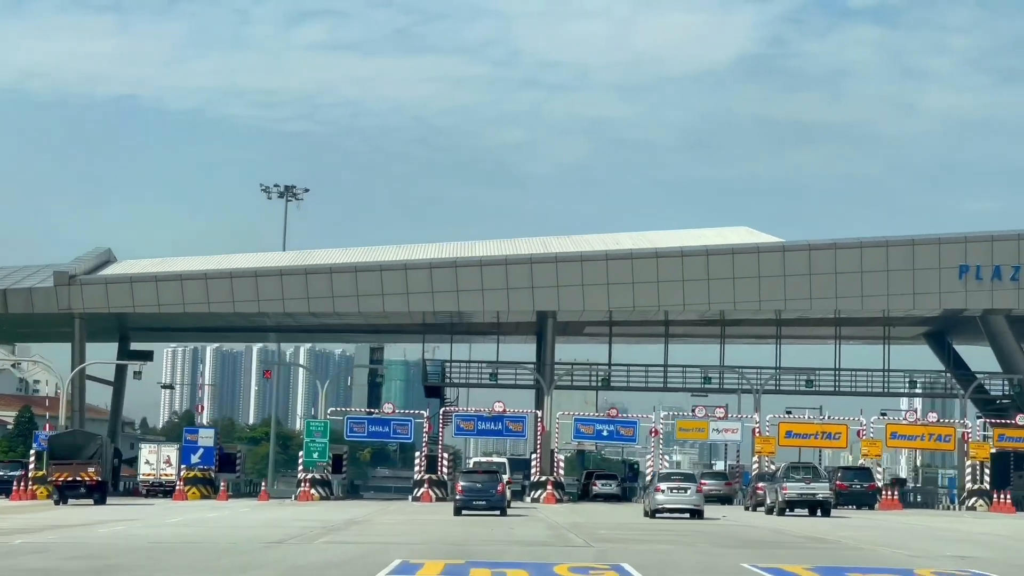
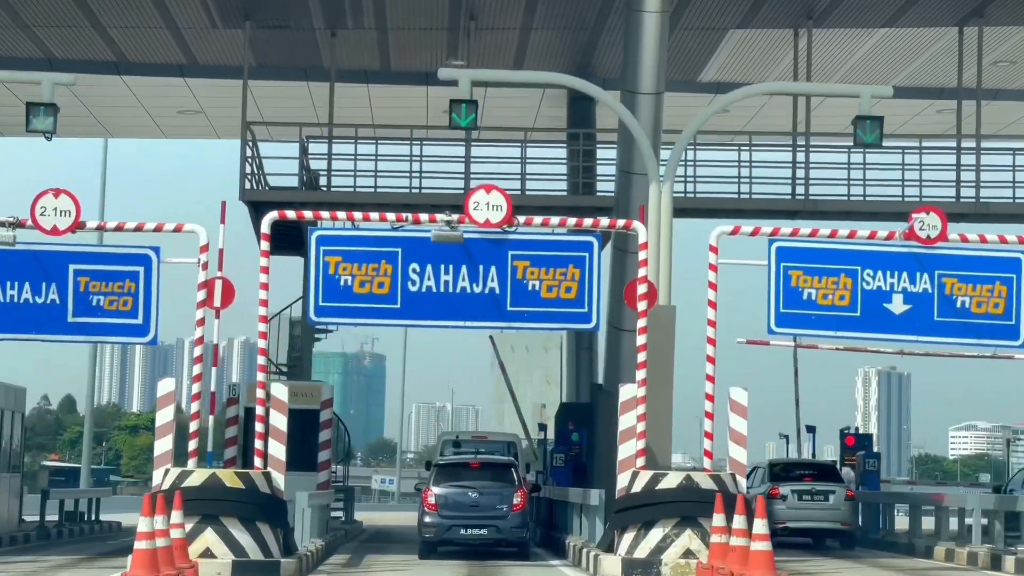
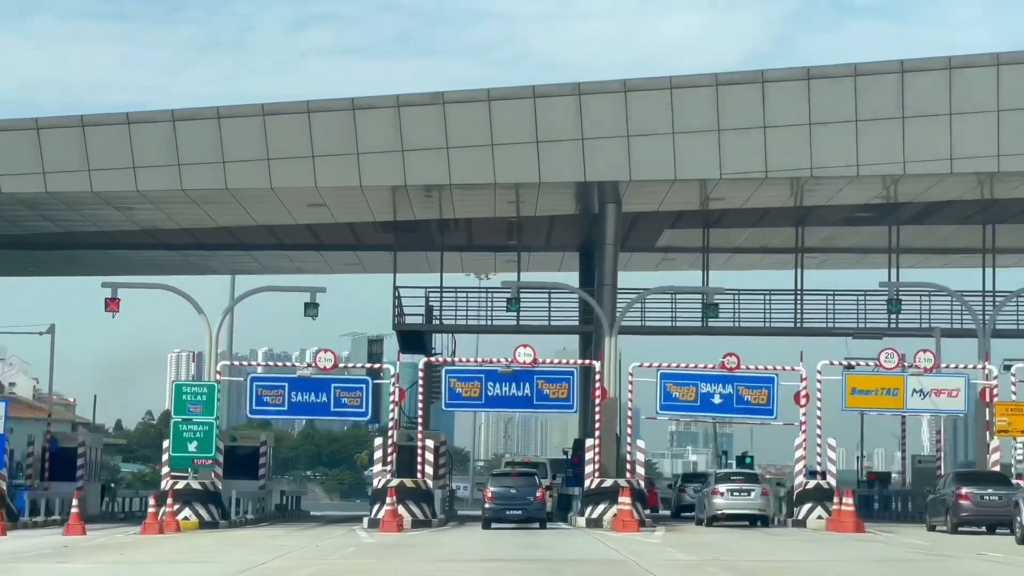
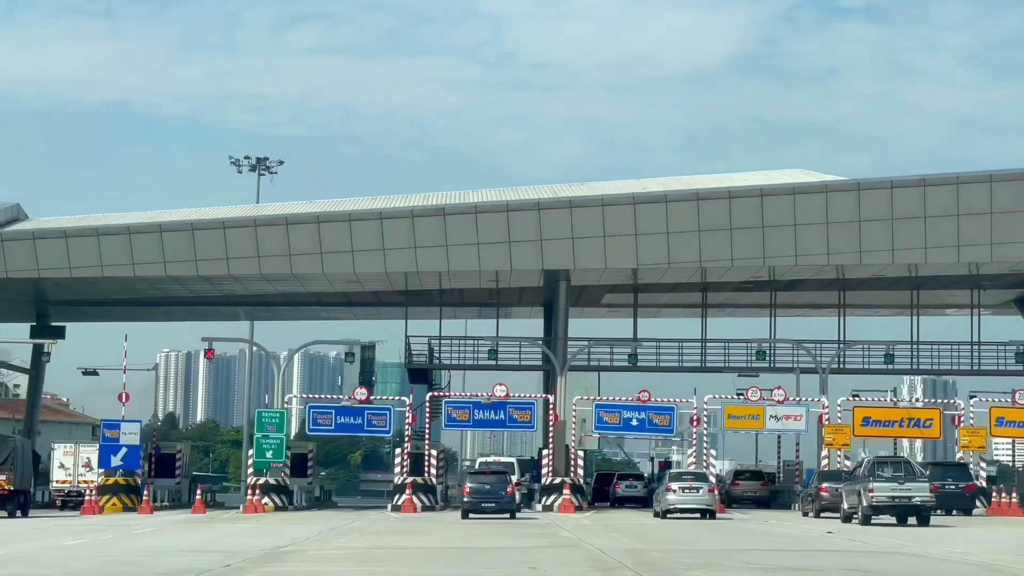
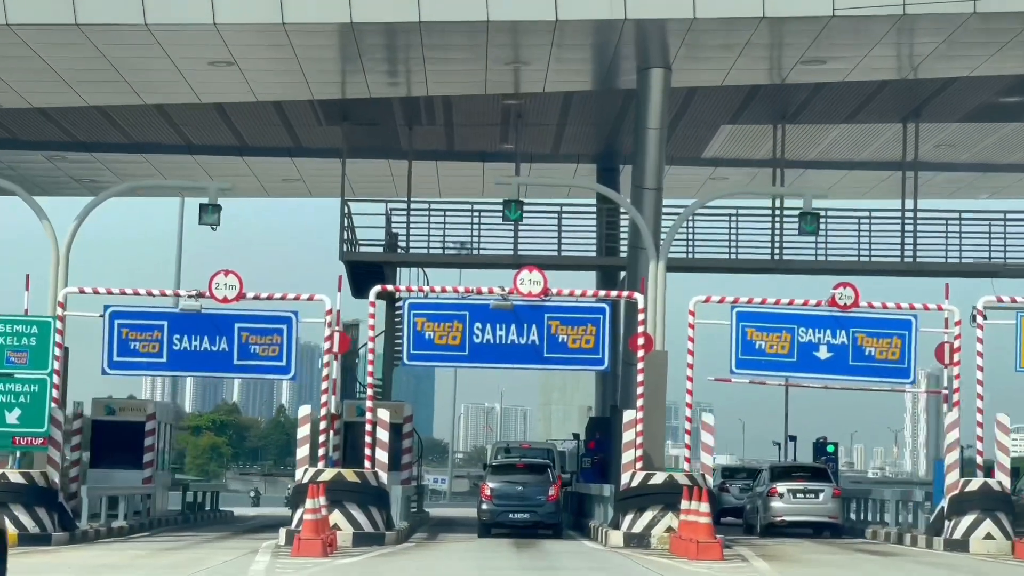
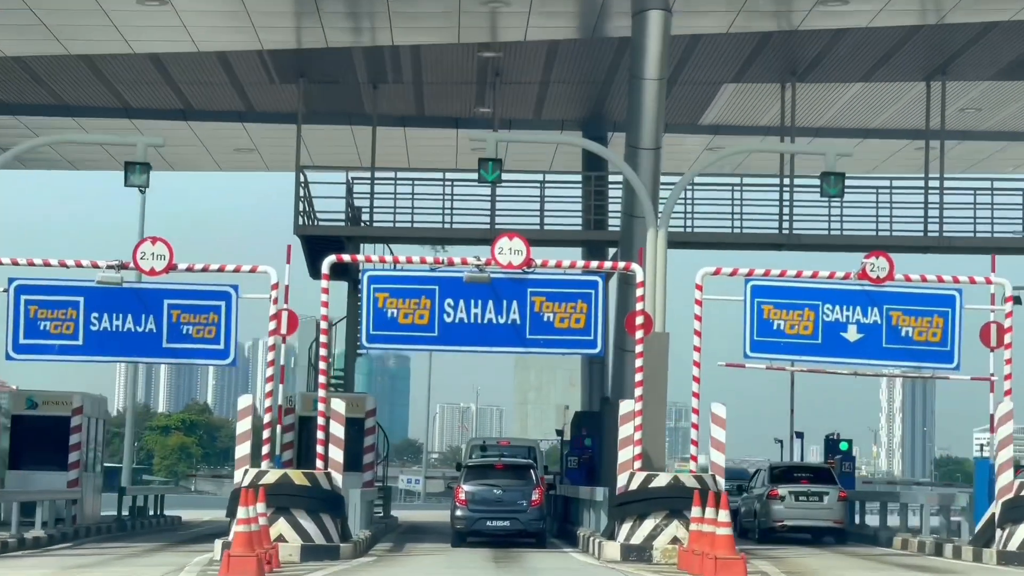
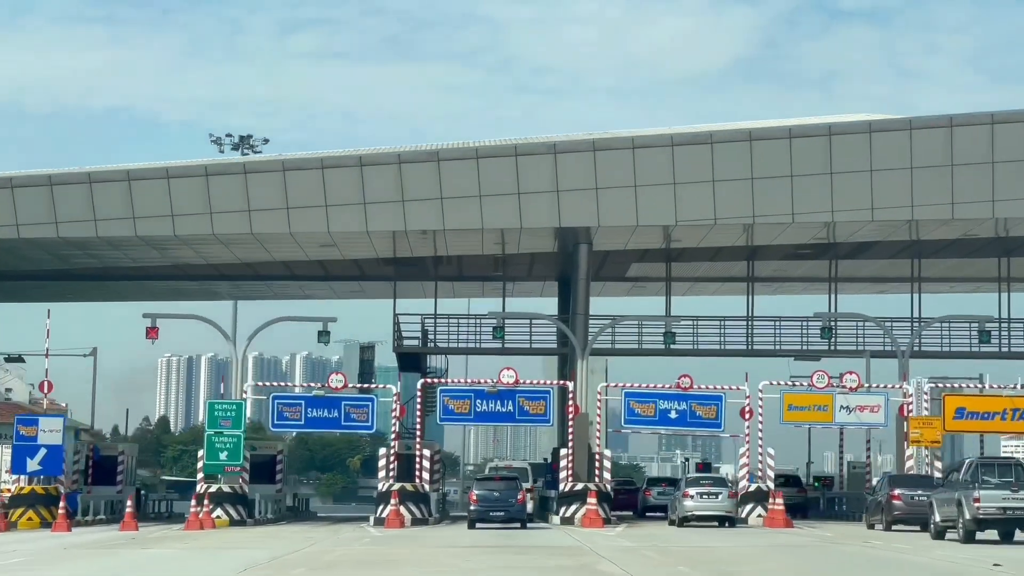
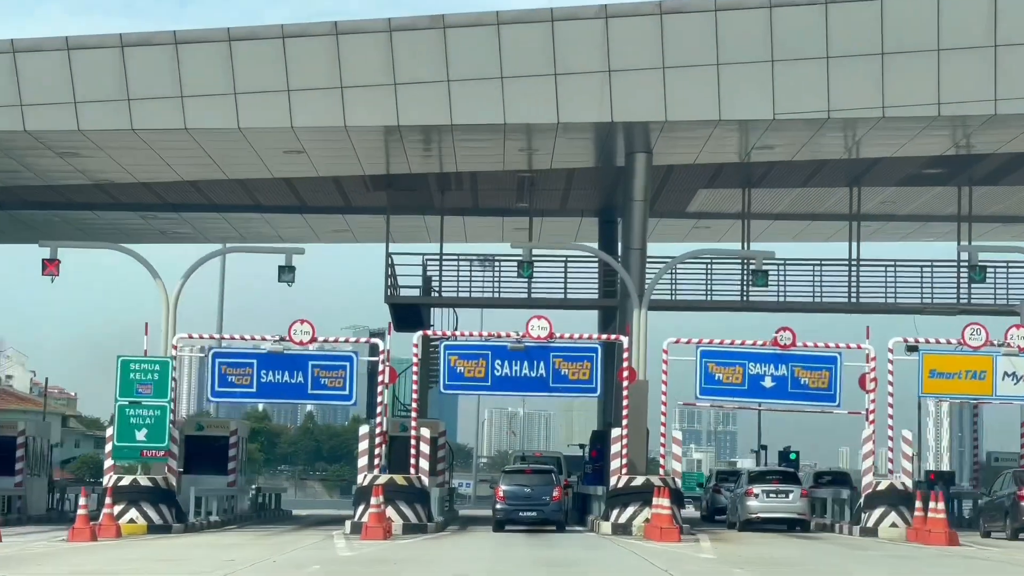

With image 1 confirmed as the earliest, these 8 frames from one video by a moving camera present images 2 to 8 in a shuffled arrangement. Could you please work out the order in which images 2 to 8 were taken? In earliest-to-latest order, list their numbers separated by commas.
4, 7, 3, 8, 5, 6, 2
